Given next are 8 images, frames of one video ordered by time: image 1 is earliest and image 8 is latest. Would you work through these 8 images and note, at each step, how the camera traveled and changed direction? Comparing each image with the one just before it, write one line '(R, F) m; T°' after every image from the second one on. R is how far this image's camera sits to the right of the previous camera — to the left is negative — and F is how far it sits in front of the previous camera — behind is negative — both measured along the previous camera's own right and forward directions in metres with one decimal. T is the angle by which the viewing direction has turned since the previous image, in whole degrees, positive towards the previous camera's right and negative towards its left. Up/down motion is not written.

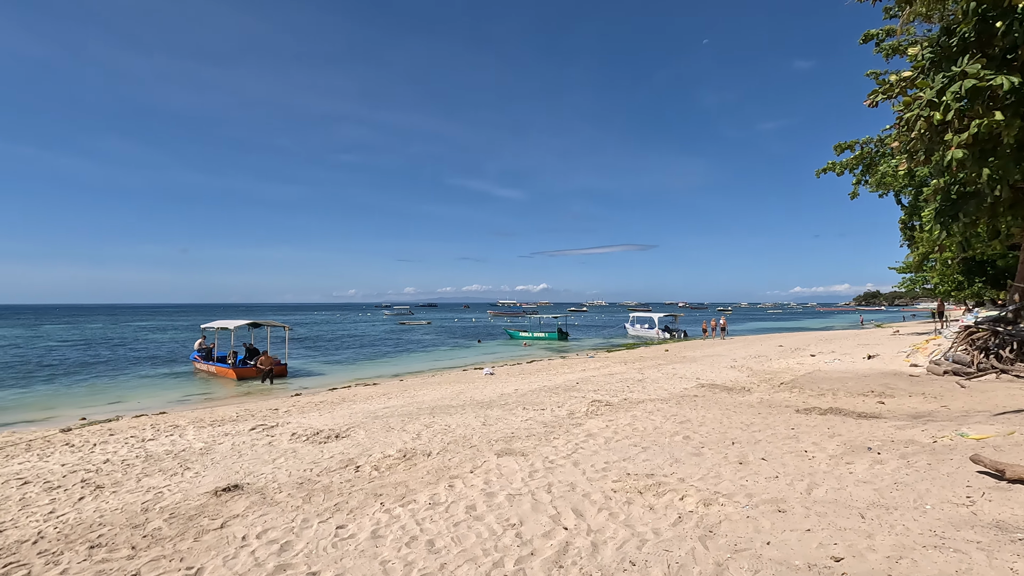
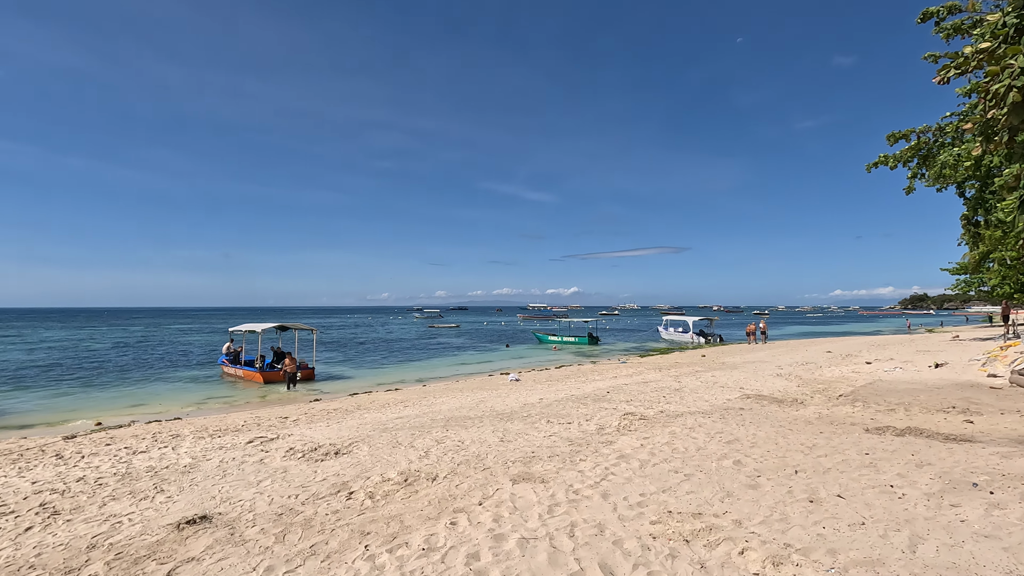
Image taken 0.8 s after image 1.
(+0.2, +1.1) m; -3°
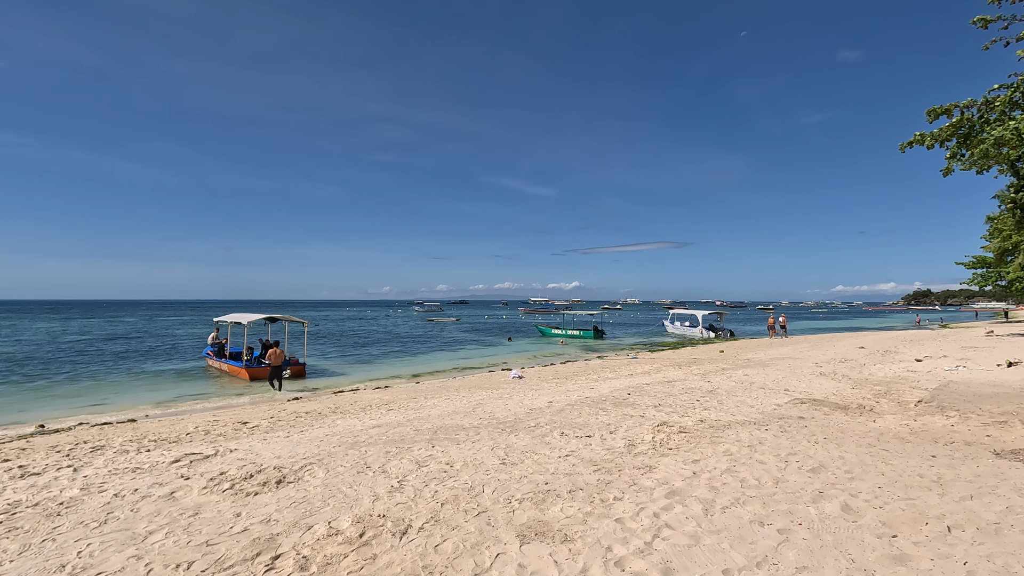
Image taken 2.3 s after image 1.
(-0.1, +2.2) m; 0°
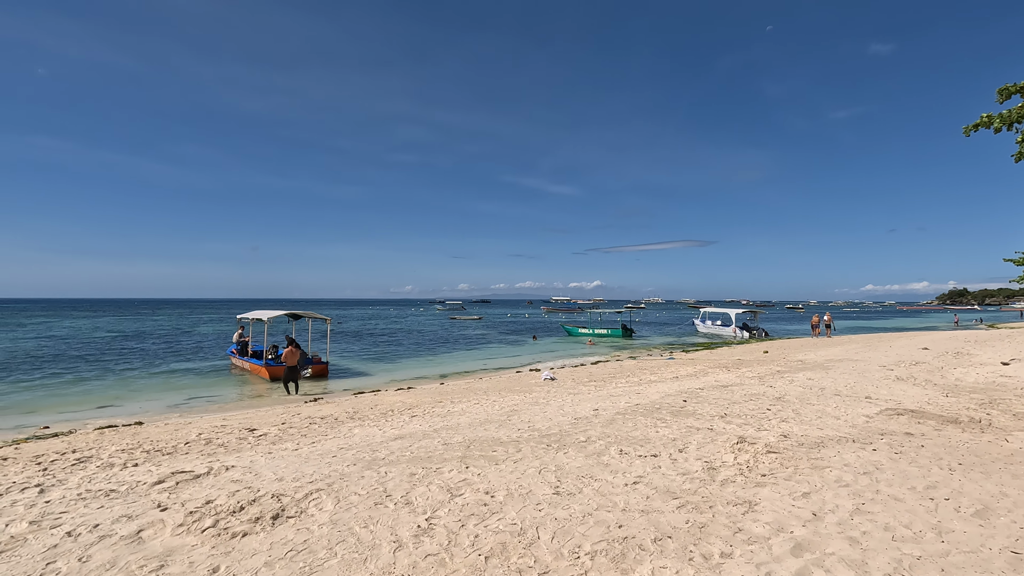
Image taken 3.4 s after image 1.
(-0.4, +1.4) m; -2°
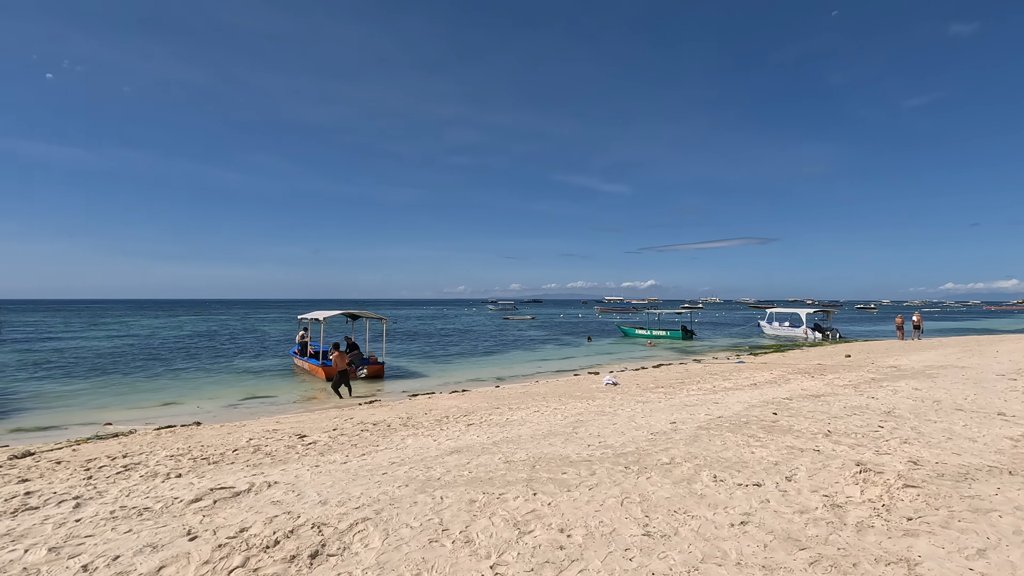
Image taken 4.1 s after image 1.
(-0.2, +0.9) m; -6°
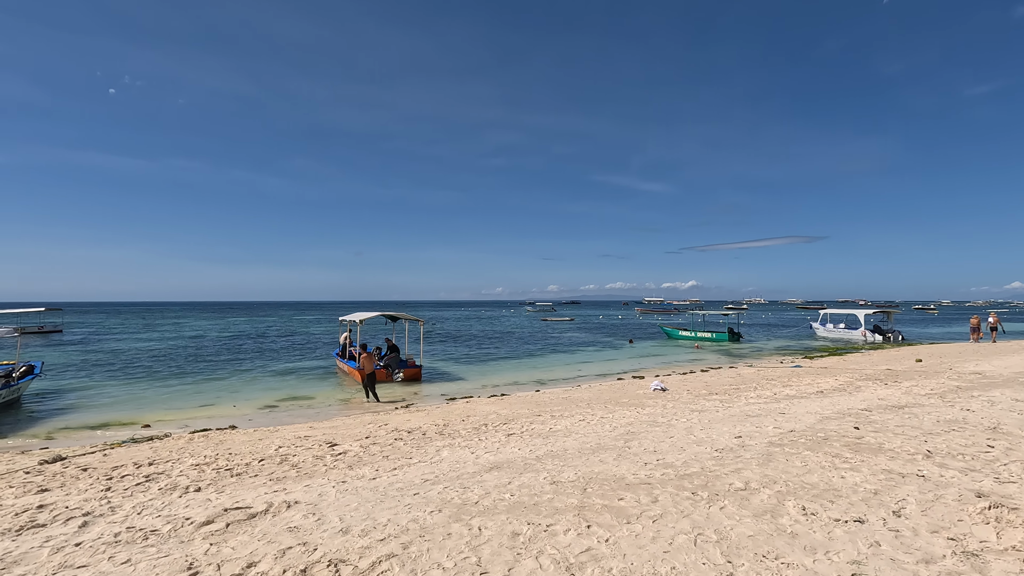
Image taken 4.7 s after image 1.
(-0.1, +0.8) m; -4°
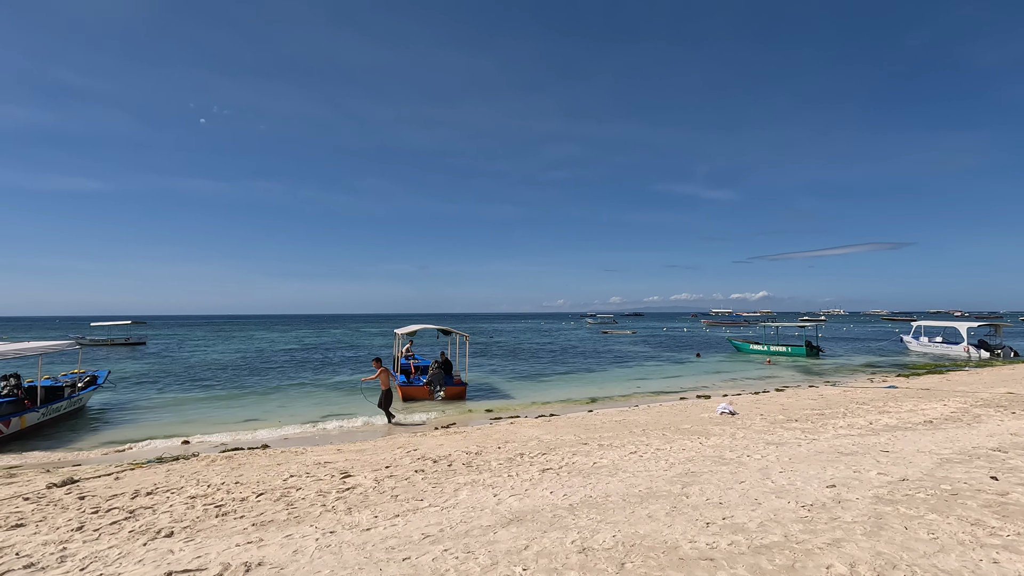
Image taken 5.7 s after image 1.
(+0.4, +1.3) m; -7°
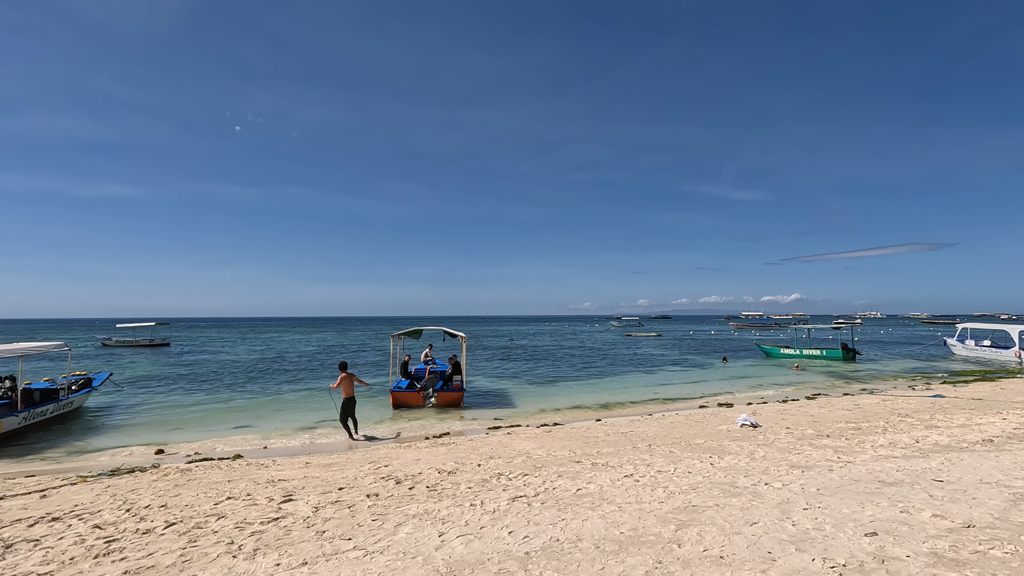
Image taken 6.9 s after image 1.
(+0.8, +1.3) m; -3°
